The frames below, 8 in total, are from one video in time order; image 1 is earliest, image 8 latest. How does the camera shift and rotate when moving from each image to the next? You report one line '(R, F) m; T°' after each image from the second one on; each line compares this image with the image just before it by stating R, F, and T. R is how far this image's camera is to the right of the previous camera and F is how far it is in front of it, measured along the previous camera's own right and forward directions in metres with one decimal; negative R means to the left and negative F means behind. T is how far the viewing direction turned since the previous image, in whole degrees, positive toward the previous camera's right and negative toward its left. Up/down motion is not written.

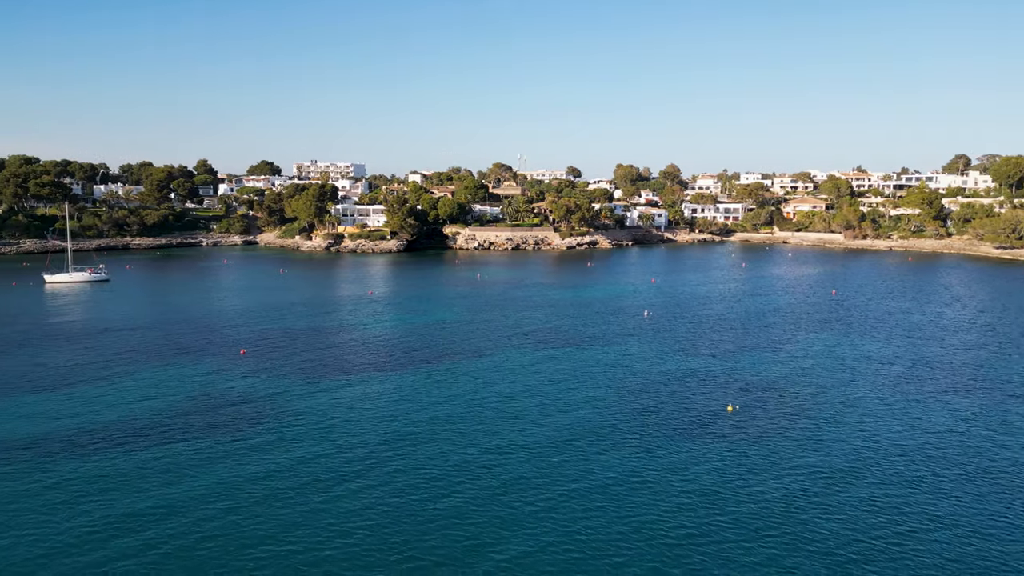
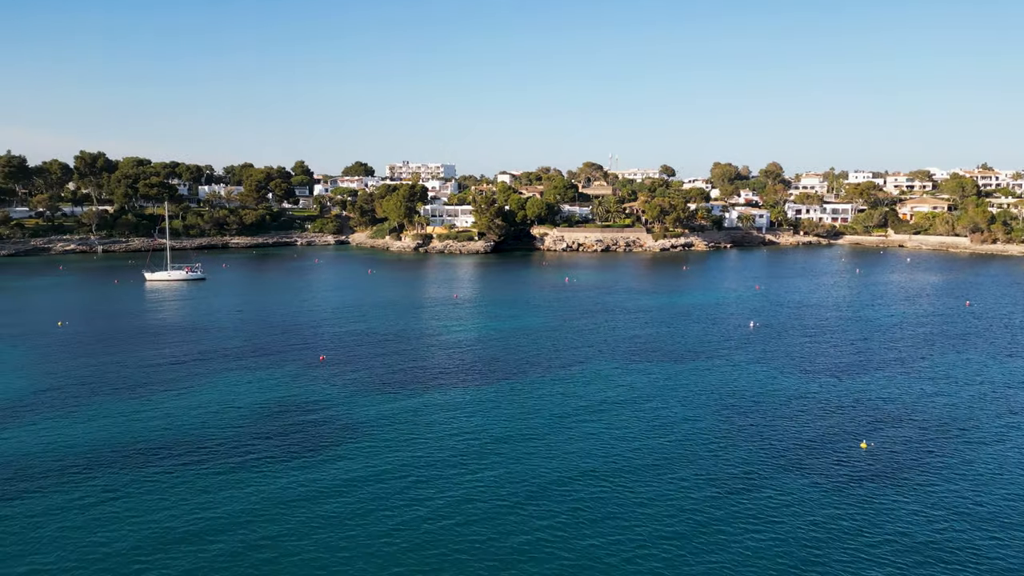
(-0.2, +3.9) m; -7°
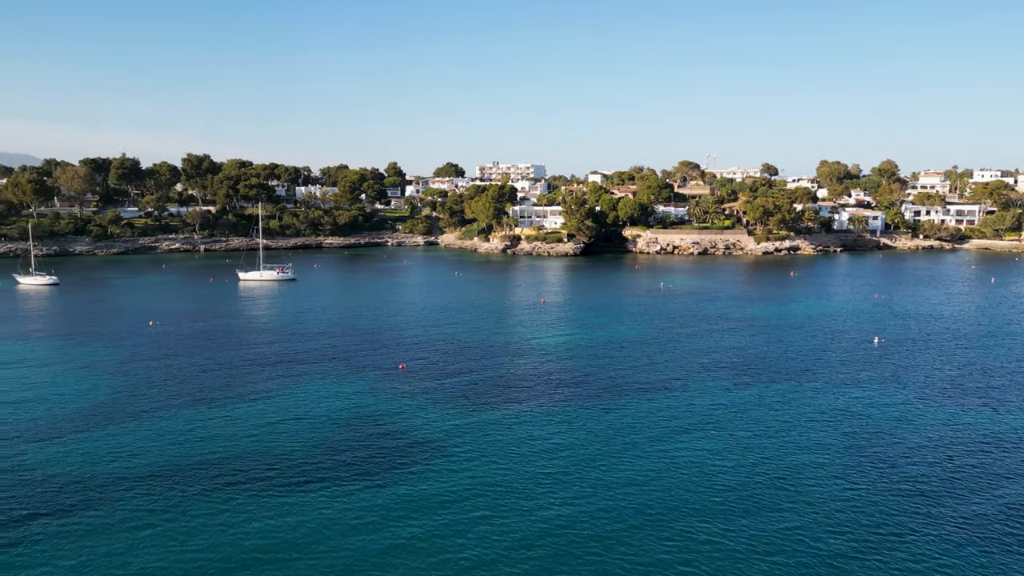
(-0.2, +3.8) m; -7°
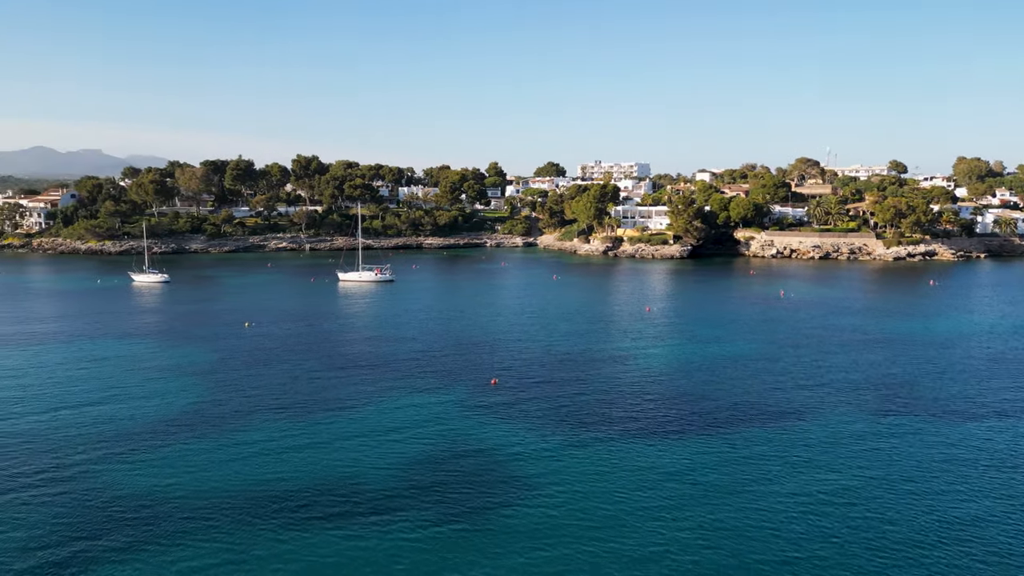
(-0.3, +4.0) m; -8°
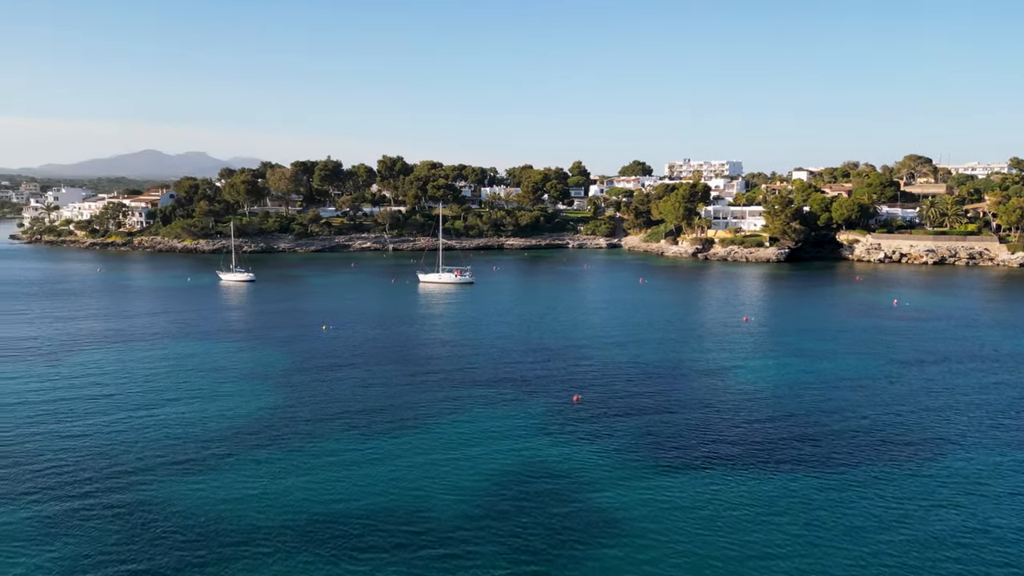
(-0.2, +2.9) m; -6°
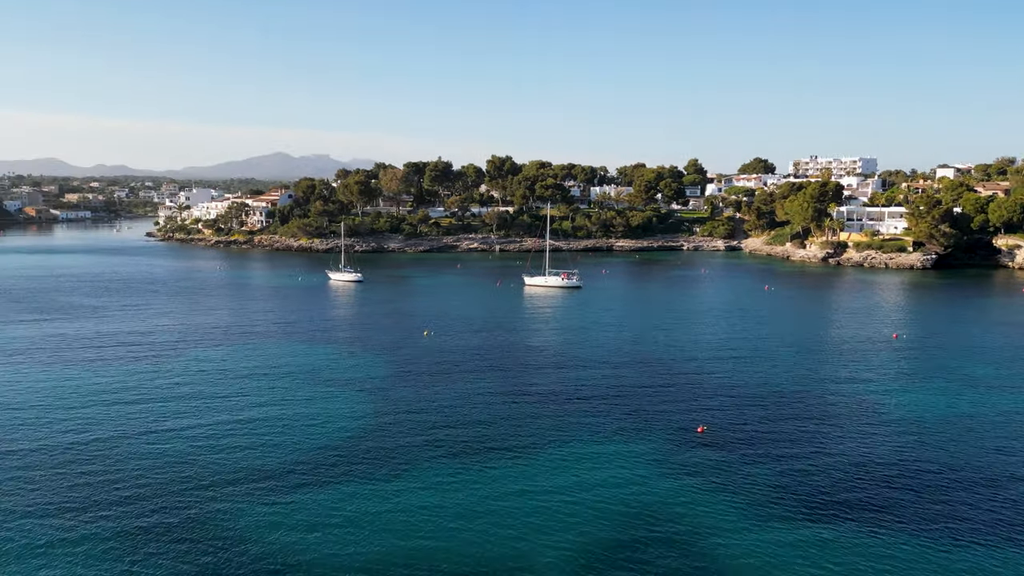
(-0.3, +3.6) m; -8°
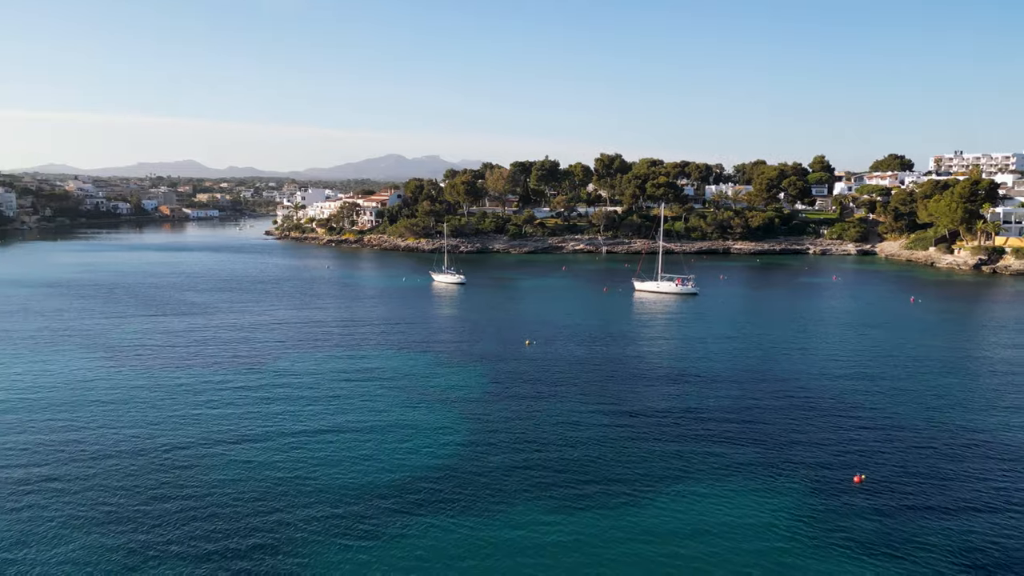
(-0.3, +3.4) m; -8°
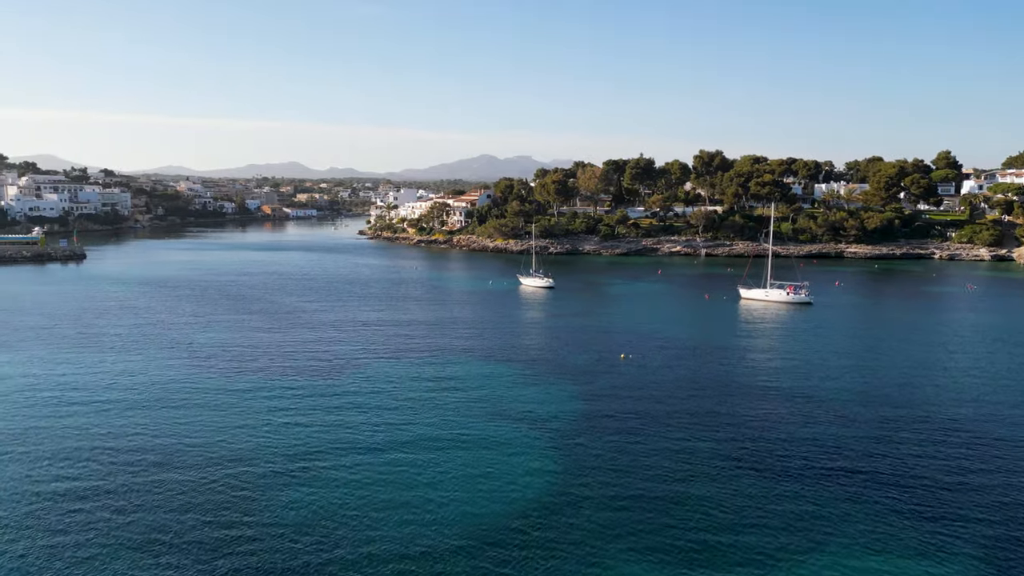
(-0.2, +3.2) m; -7°
